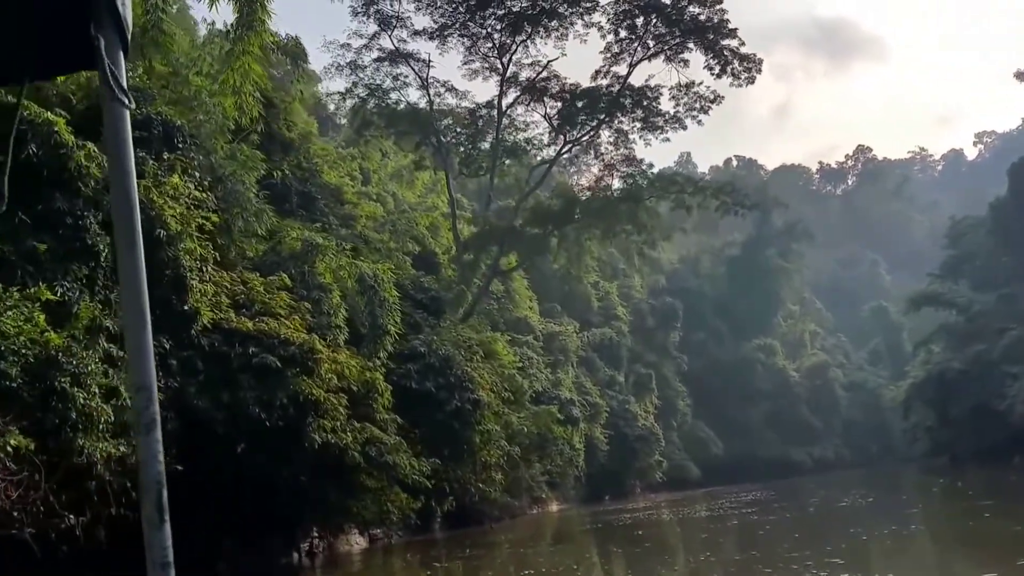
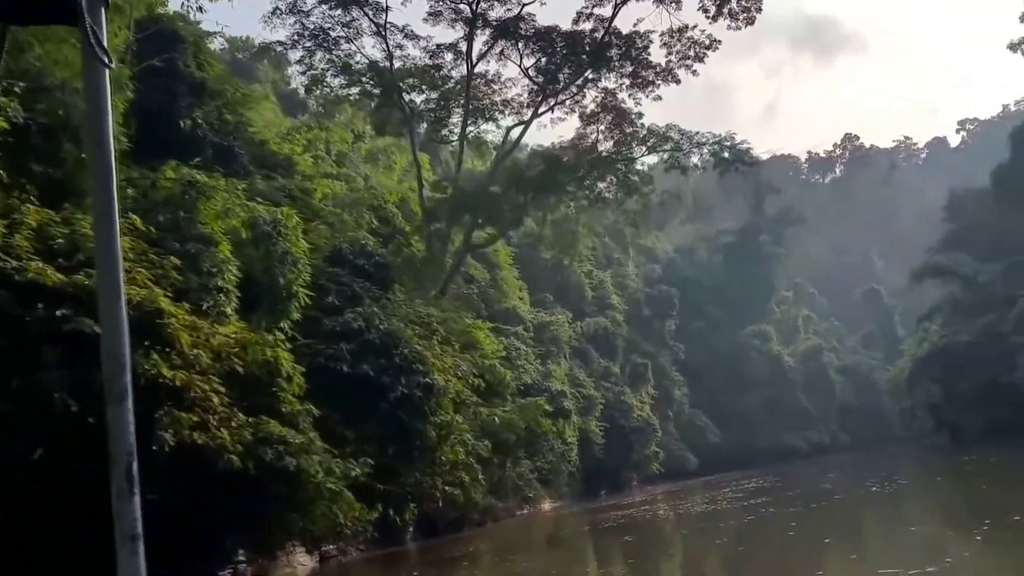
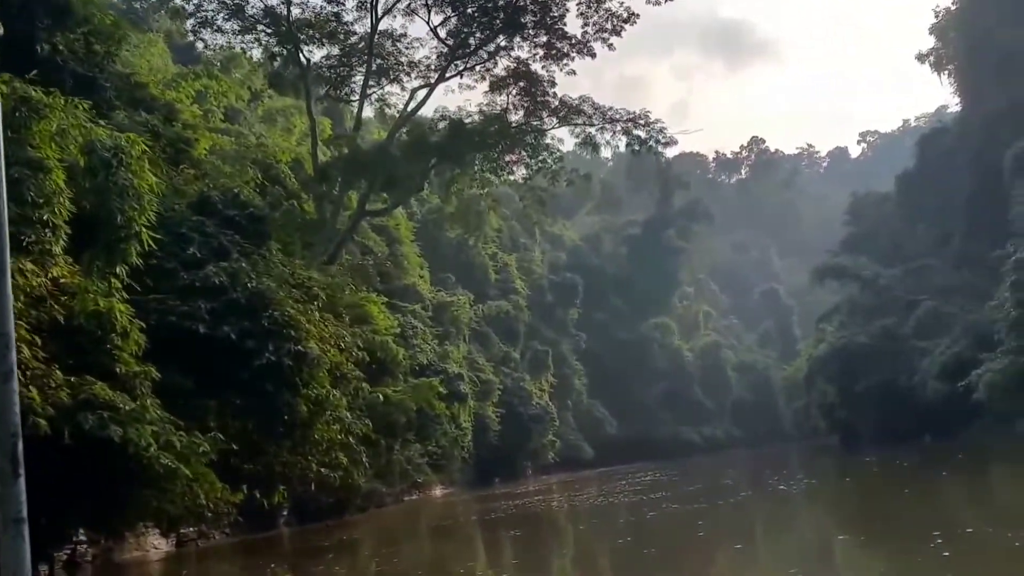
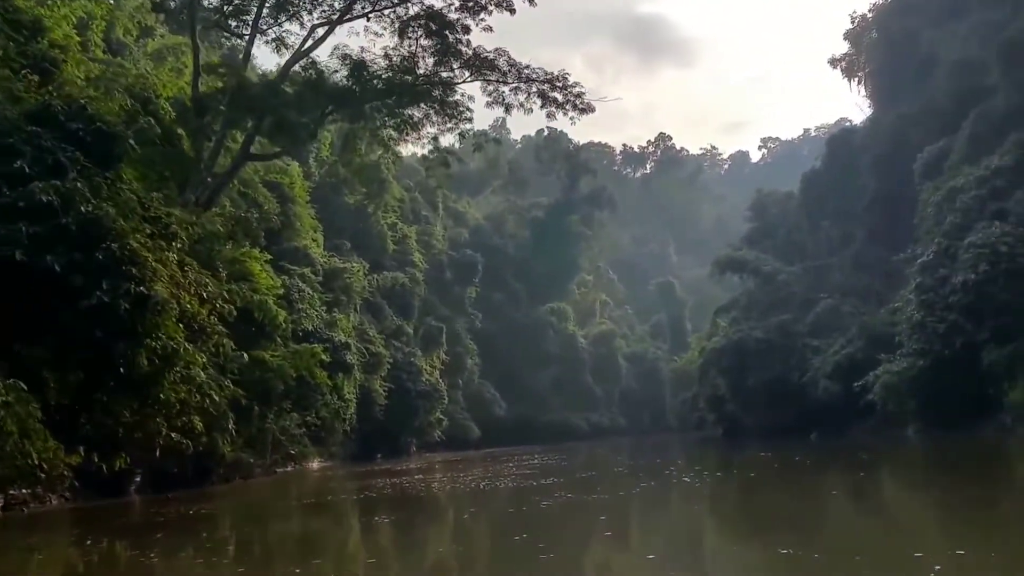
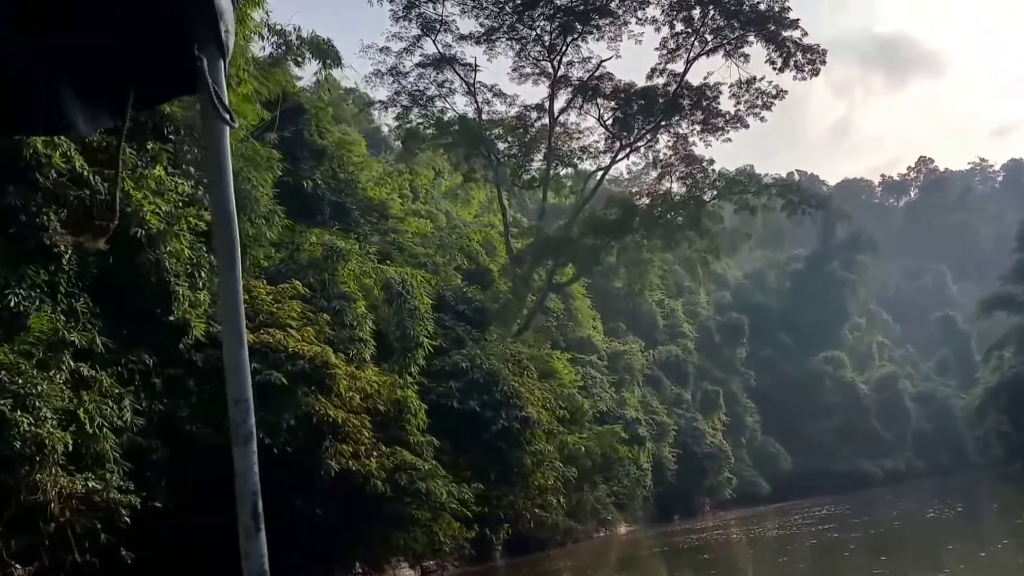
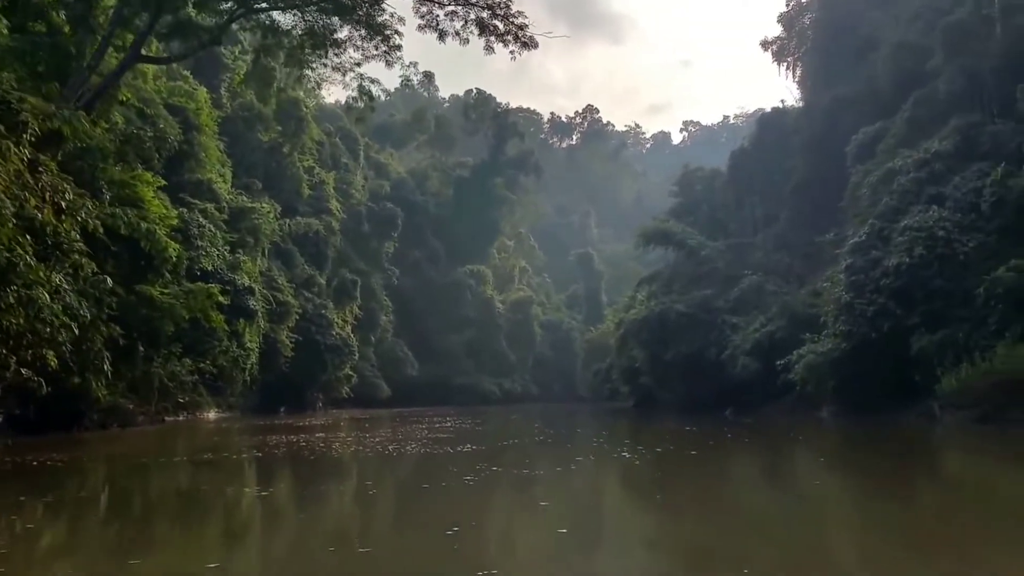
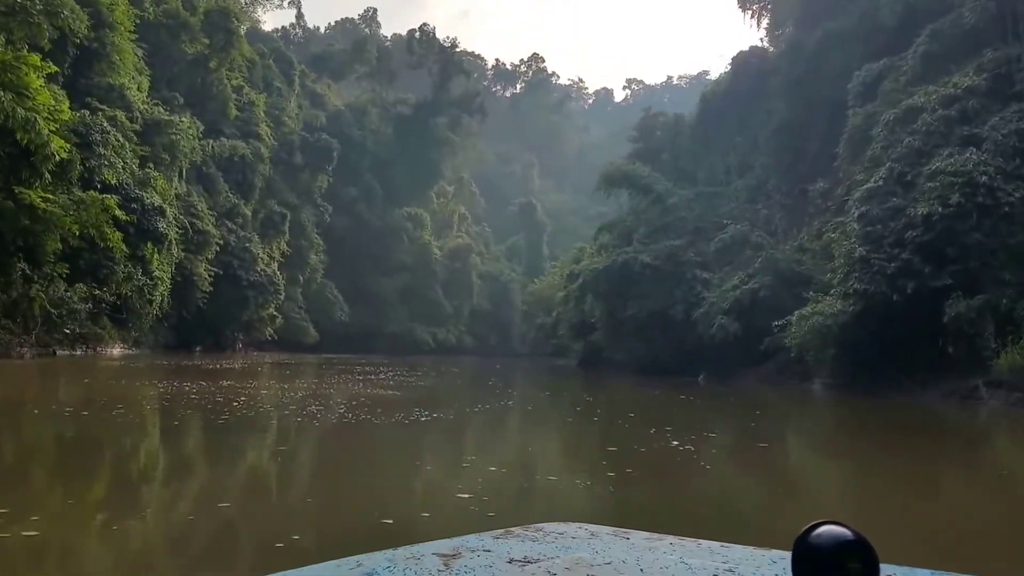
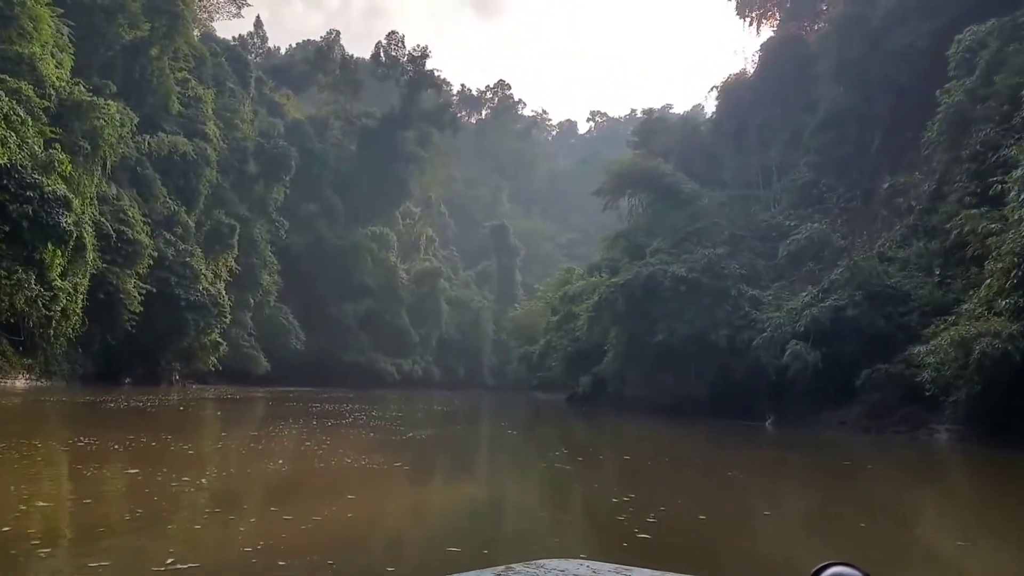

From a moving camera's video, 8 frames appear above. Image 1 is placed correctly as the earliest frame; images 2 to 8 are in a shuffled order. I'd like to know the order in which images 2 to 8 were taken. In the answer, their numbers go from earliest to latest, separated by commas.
5, 2, 3, 4, 6, 7, 8
